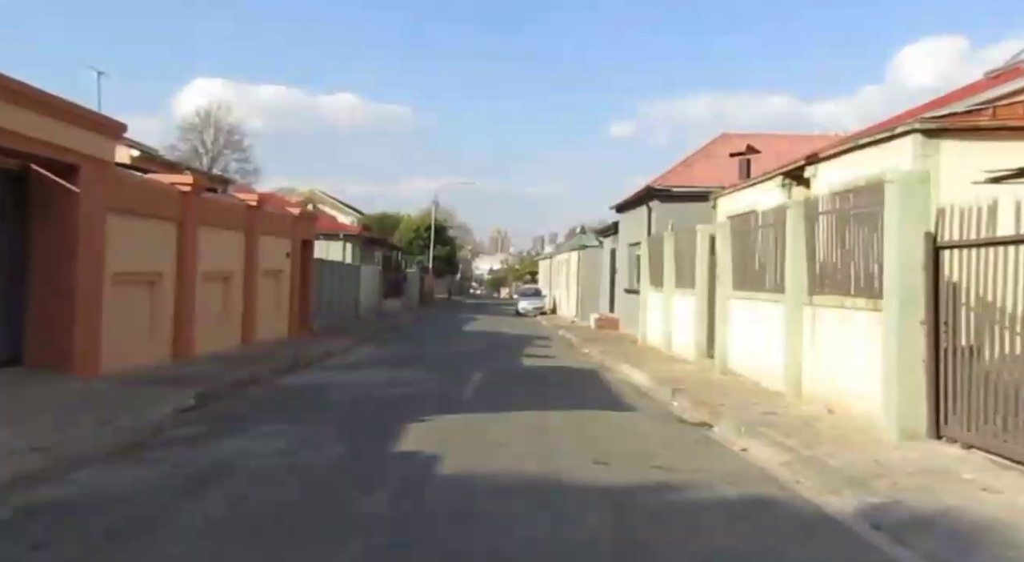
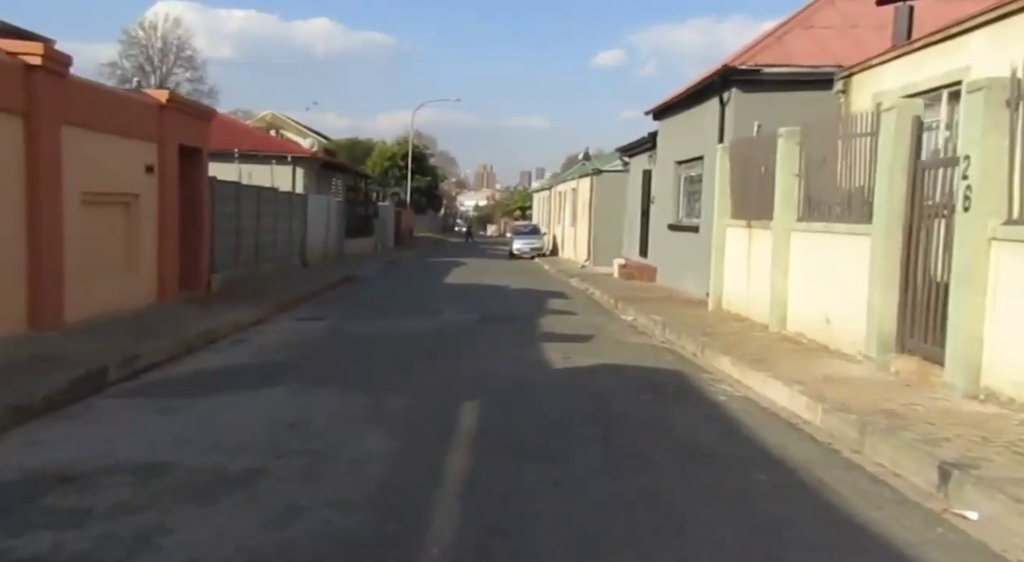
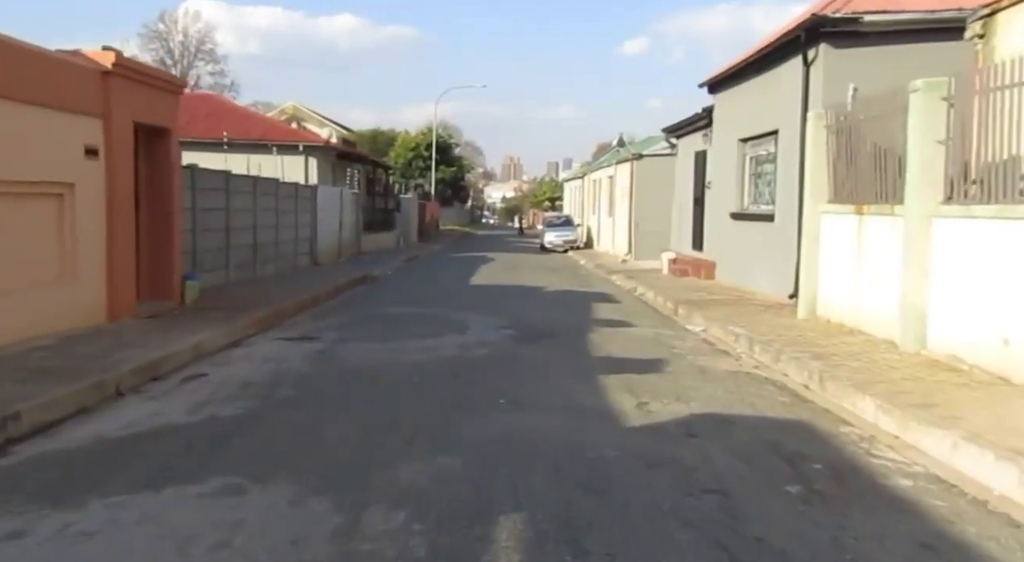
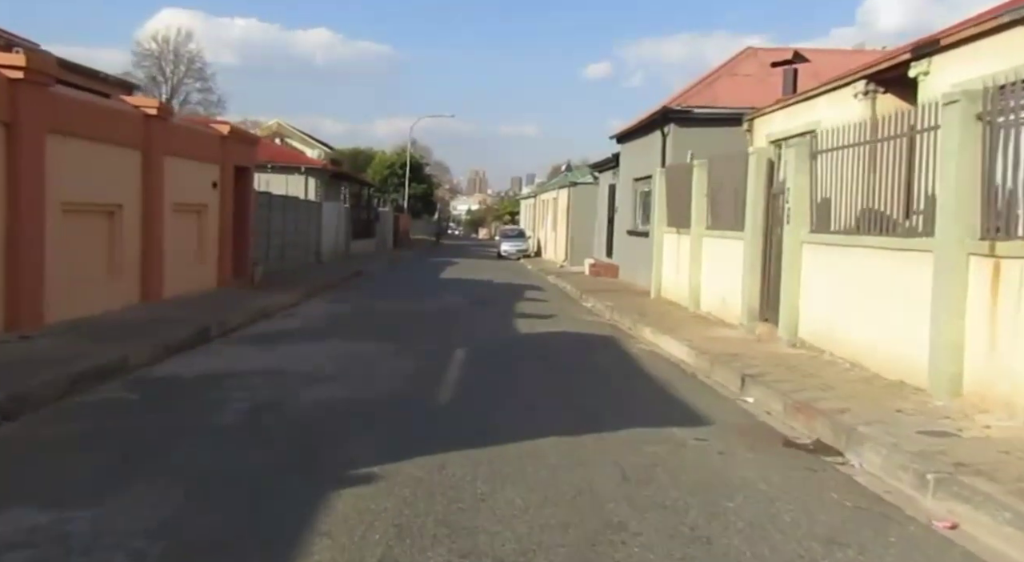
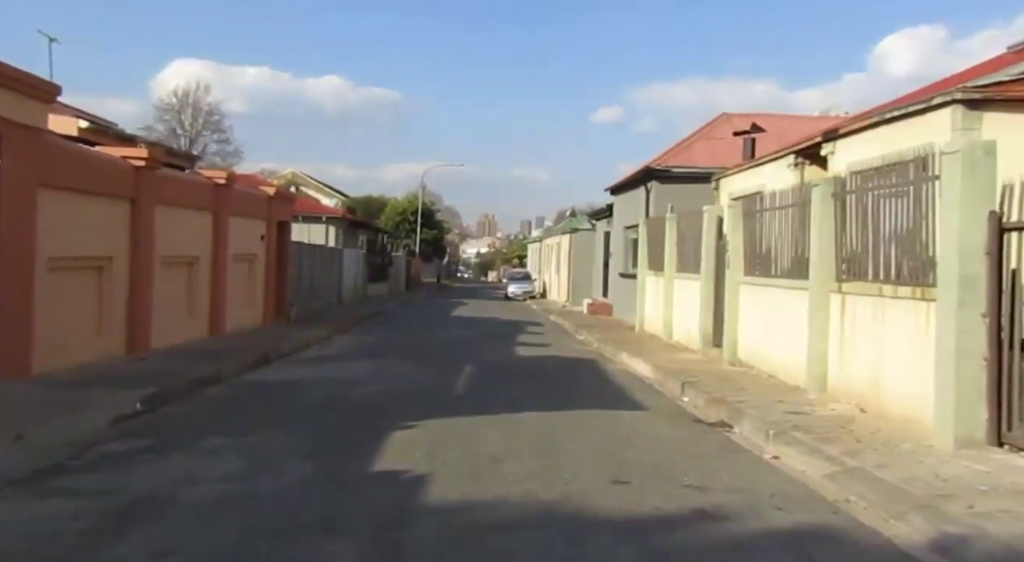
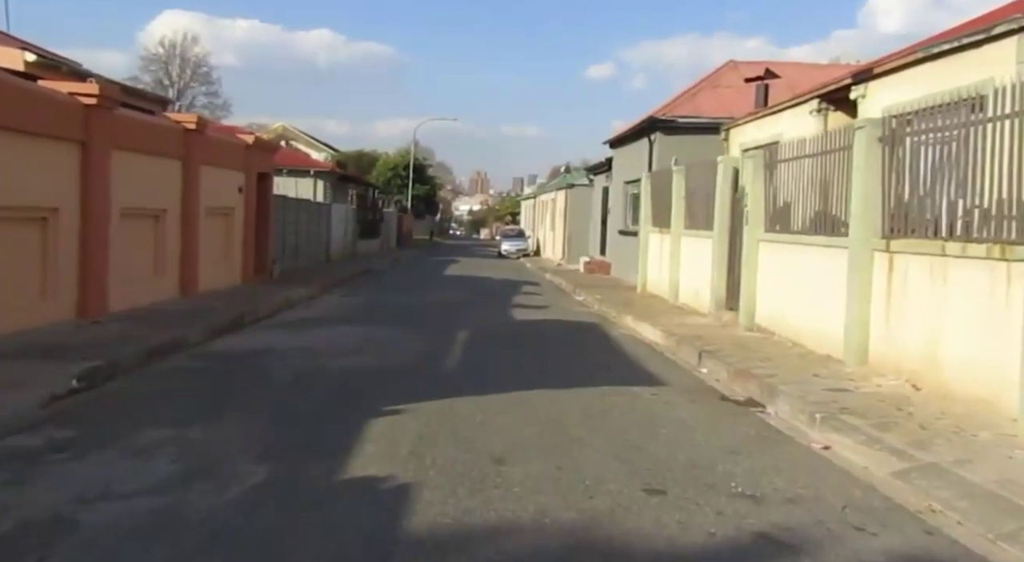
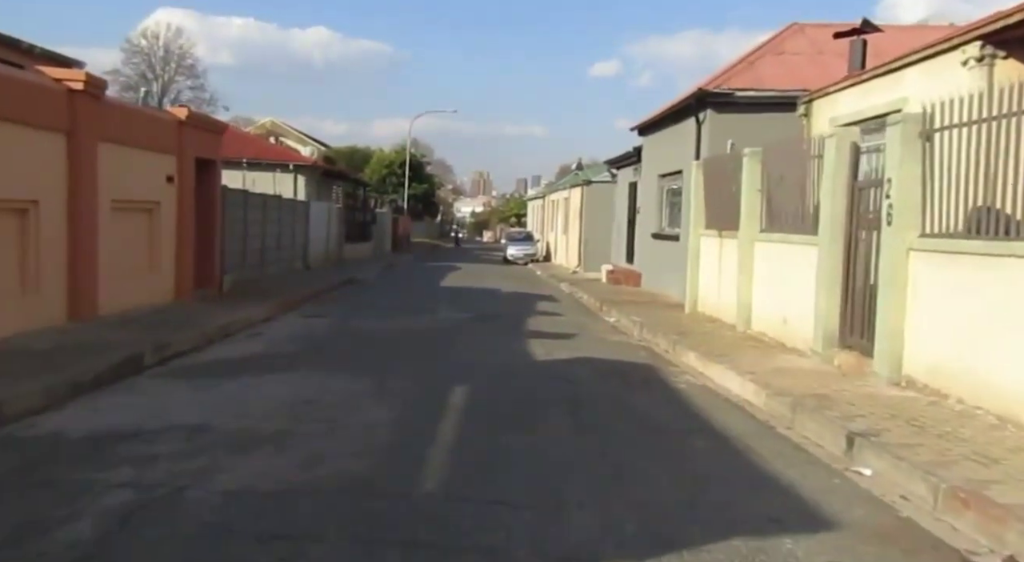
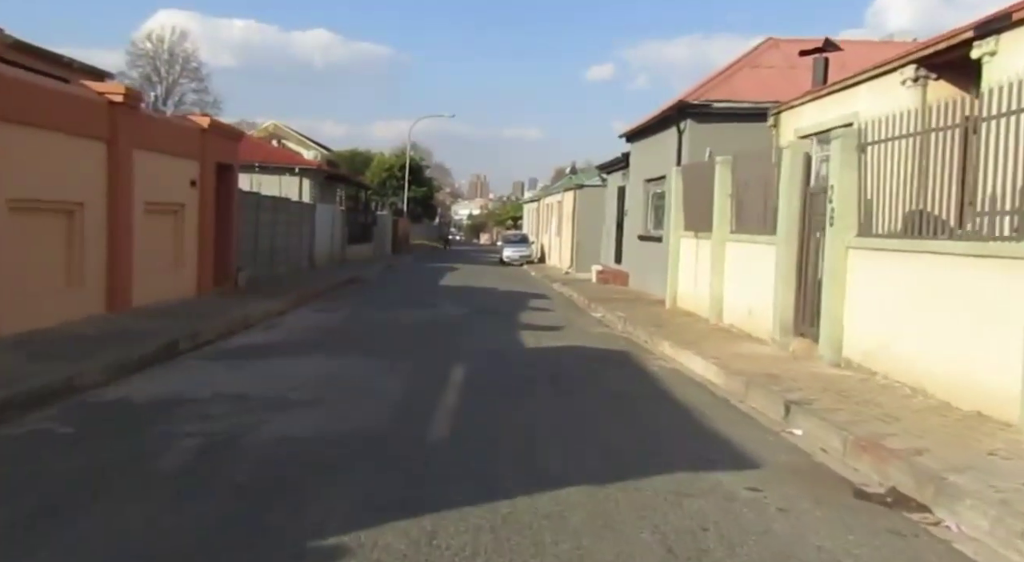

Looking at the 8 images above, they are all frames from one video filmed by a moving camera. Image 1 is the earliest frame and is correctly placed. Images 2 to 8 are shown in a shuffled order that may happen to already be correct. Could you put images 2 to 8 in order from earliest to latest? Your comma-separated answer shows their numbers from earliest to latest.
5, 6, 4, 8, 7, 2, 3
